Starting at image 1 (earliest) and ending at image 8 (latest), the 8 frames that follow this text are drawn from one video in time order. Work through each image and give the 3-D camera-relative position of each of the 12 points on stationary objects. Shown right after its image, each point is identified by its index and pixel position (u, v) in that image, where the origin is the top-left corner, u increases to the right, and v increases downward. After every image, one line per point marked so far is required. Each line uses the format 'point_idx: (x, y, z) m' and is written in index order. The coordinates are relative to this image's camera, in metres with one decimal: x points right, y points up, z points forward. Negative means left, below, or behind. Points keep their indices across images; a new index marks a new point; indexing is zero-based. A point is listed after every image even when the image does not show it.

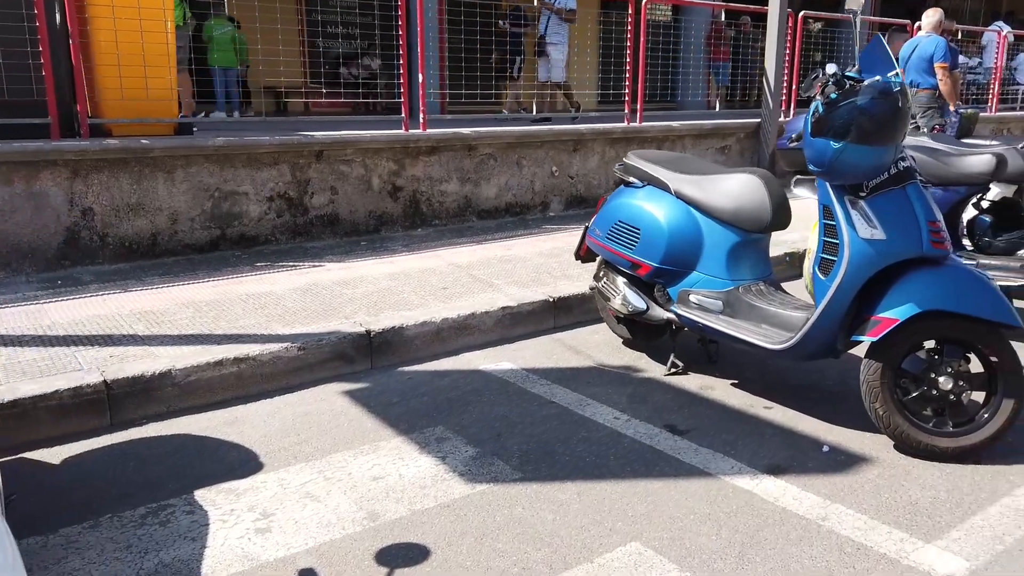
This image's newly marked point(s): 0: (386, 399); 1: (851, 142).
0: (-0.7, -0.6, +4.1) m
1: (+1.4, +0.6, +3.0) m
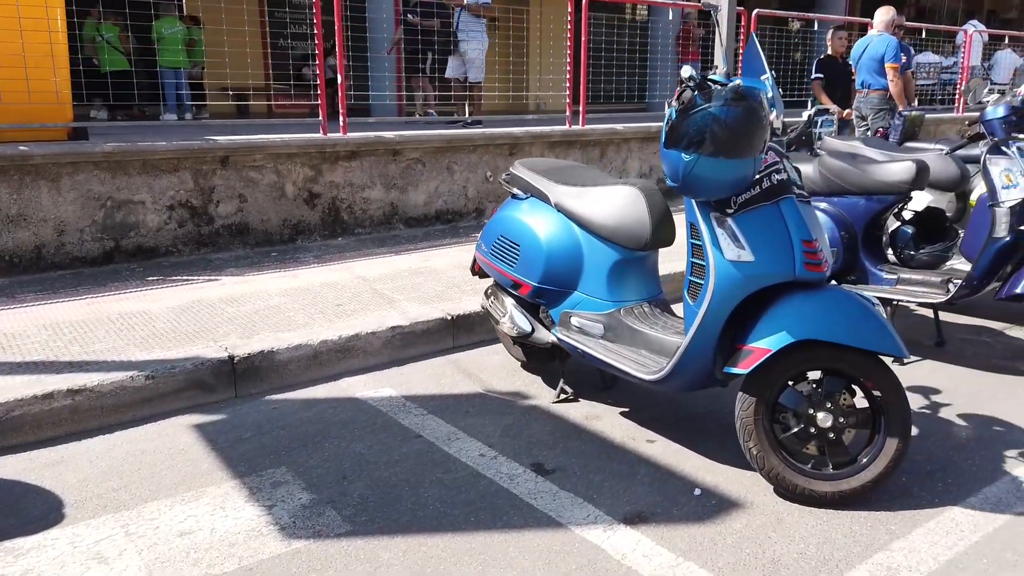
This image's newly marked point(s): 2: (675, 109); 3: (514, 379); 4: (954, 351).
0: (-1.4, -0.8, +3.7) m
1: (+0.7, +0.5, +2.7) m
2: (+0.6, +0.7, +2.7) m
3: (0.0, -0.6, +4.4) m
4: (+3.0, -0.4, +4.9) m
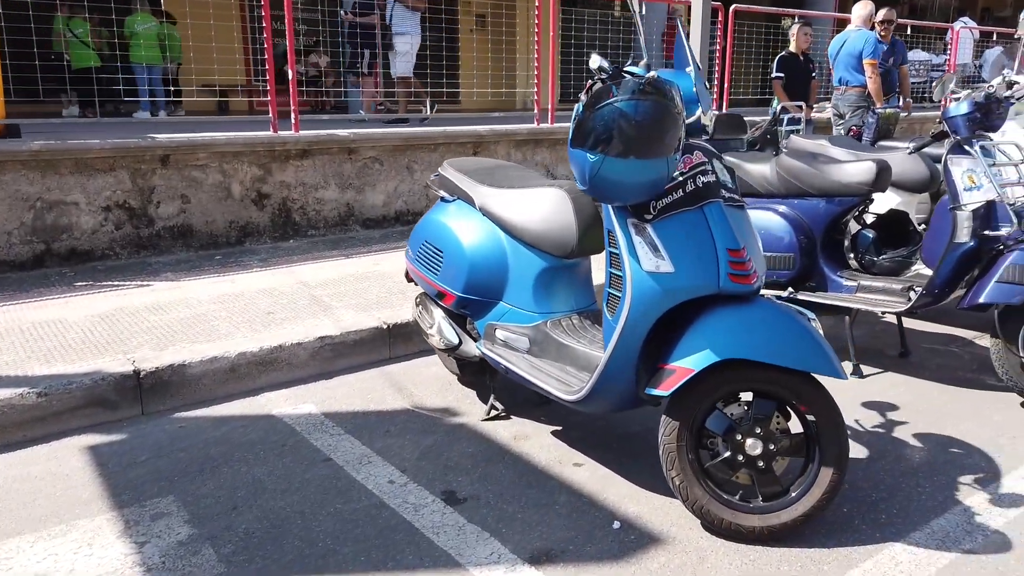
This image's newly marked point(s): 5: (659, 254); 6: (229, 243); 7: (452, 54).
0: (-1.8, -0.8, +3.4) m
1: (+0.3, +0.4, +2.4) m
2: (+0.2, +0.6, +2.5) m
3: (-0.4, -0.6, +4.1) m
4: (+2.6, -0.5, +4.6) m
5: (+0.5, +0.1, +2.6) m
6: (-2.6, +0.4, +6.7) m
7: (-0.7, +2.7, +8.4) m
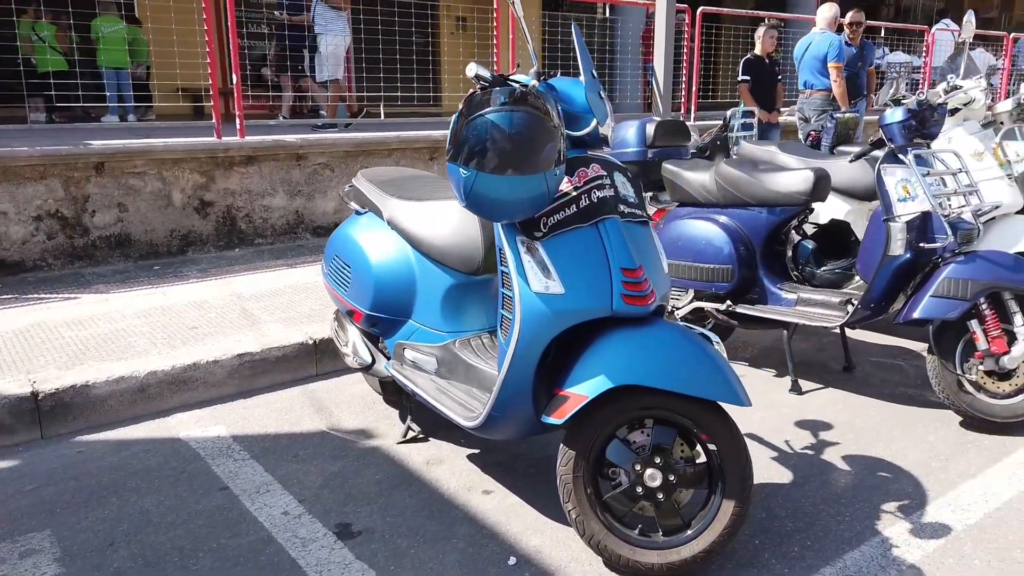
0: (-2.2, -0.9, +3.3) m
1: (-0.1, +0.4, +2.2) m
2: (-0.2, +0.5, +2.3) m
3: (-0.8, -0.7, +4.0) m
4: (+2.2, -0.5, +4.4) m
5: (+0.1, 0.0, +2.5) m
6: (-3.1, +0.3, +6.5) m
7: (-1.2, +2.6, +8.3) m
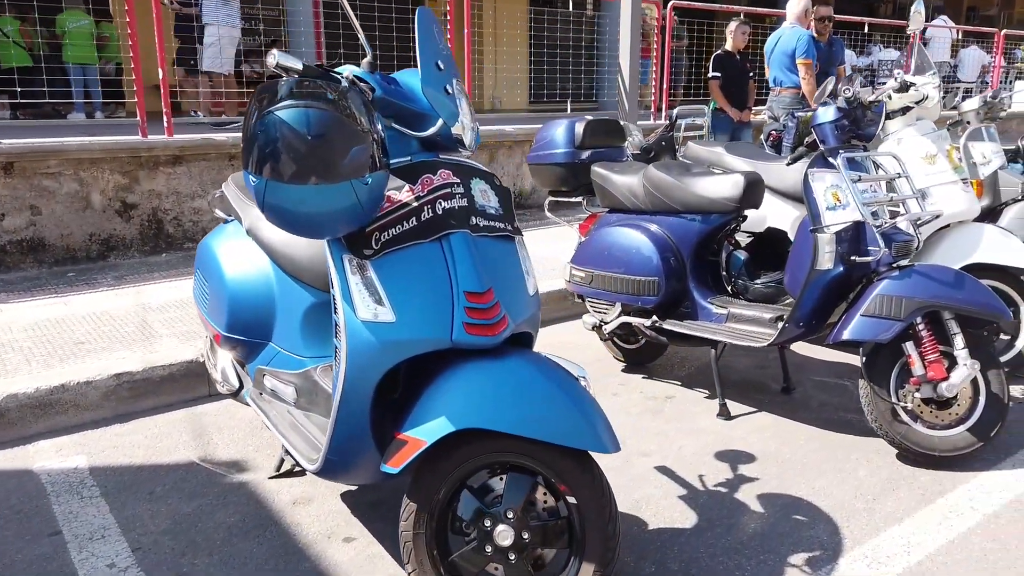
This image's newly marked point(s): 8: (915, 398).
0: (-2.8, -1.0, +2.9) m
1: (-0.6, +0.3, +1.9) m
2: (-0.7, +0.5, +1.9) m
3: (-1.3, -0.8, +3.6) m
4: (+1.6, -0.6, +4.1) m
5: (-0.4, 0.0, +2.1) m
6: (-3.6, +0.3, +6.1) m
7: (-1.7, +2.6, +7.9) m
8: (+1.8, -0.5, +3.3) m
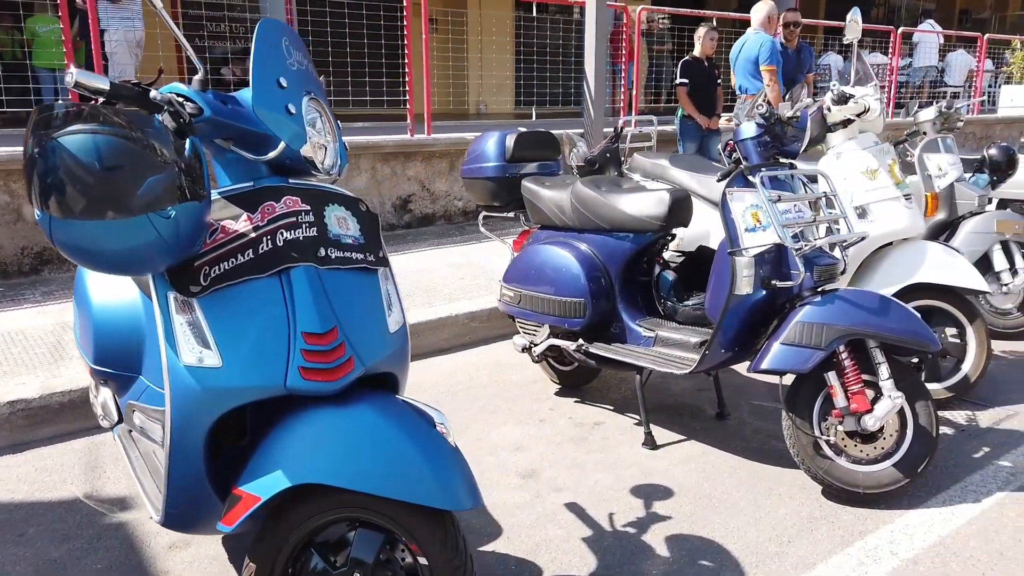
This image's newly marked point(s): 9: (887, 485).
0: (-3.2, -1.1, +2.7) m
1: (-1.0, +0.2, +1.7) m
2: (-1.1, +0.4, +1.7) m
3: (-1.8, -0.9, +3.4) m
4: (+1.2, -0.7, +3.9) m
5: (-0.8, -0.1, +1.9) m
6: (-4.0, +0.1, +5.9) m
7: (-2.1, +2.5, +7.7) m
8: (+1.4, -0.6, +3.1) m
9: (+1.6, -0.8, +3.0) m
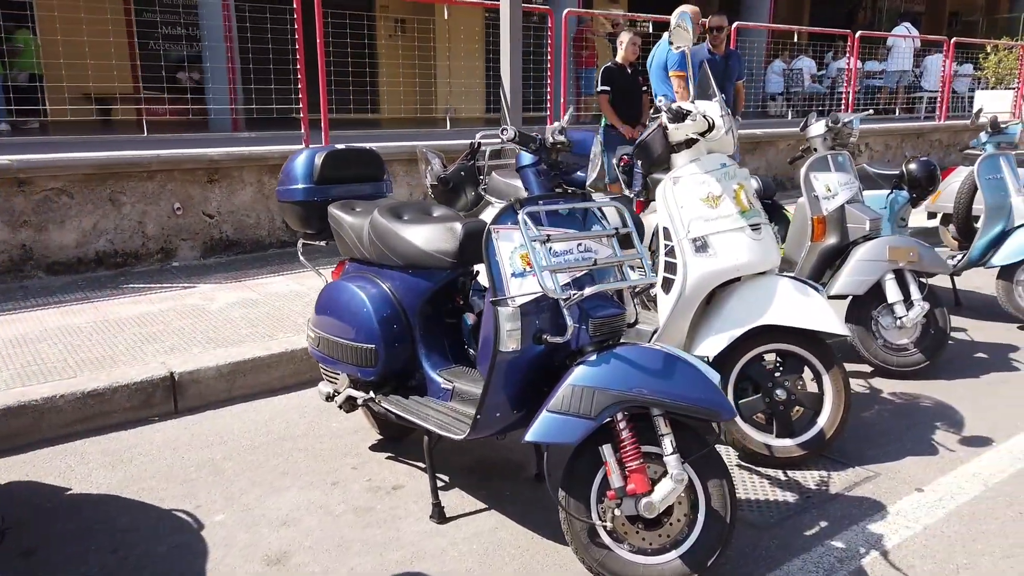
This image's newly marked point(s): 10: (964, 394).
0: (-4.2, -1.3, +2.2) m
1: (-2.0, 0.0, +1.2) m
2: (-2.1, +0.2, +1.2) m
3: (-2.8, -1.1, +2.9) m
4: (+0.2, -1.0, +3.4) m
5: (-1.8, -0.3, +1.4) m
6: (-5.1, -0.1, +5.4) m
7: (-3.2, +2.2, +7.2) m
8: (+0.4, -0.8, +2.6) m
9: (+0.6, -1.0, +2.5) m
10: (+2.8, -0.7, +4.4) m
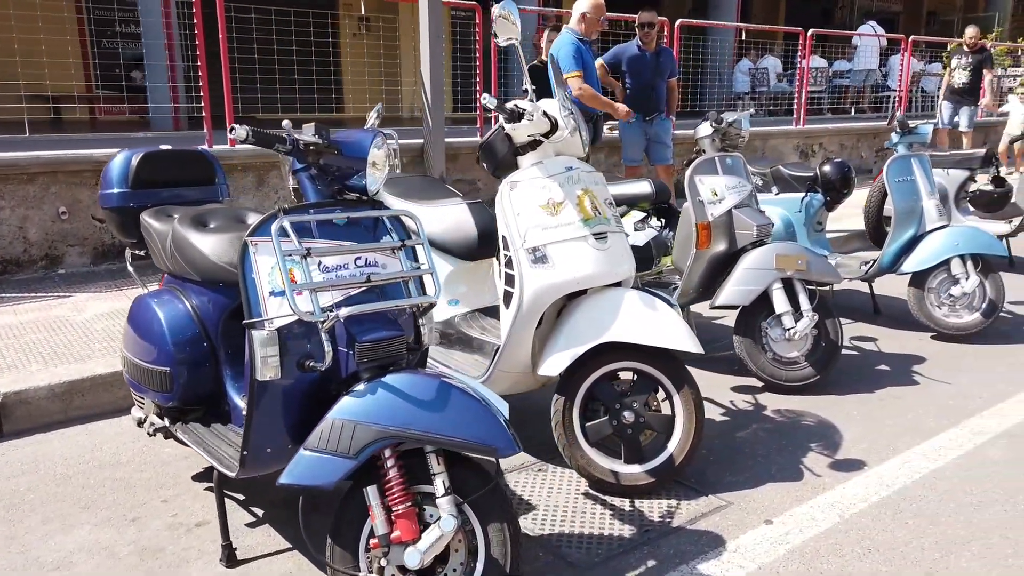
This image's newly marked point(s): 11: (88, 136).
0: (-5.0, -1.4, +1.8) m
1: (-2.8, -0.1, +0.8) m
2: (-2.9, +0.1, +0.9) m
3: (-3.6, -1.2, +2.6) m
4: (-0.6, -1.0, +3.1) m
5: (-2.6, -0.4, +1.1) m
6: (-5.9, -0.2, +5.1) m
7: (-4.0, +2.2, +6.9) m
8: (-0.4, -0.9, +2.3) m
9: (-0.2, -1.1, +2.2) m
10: (+1.9, -0.7, +4.2) m
11: (-4.1, +1.5, +7.0) m
